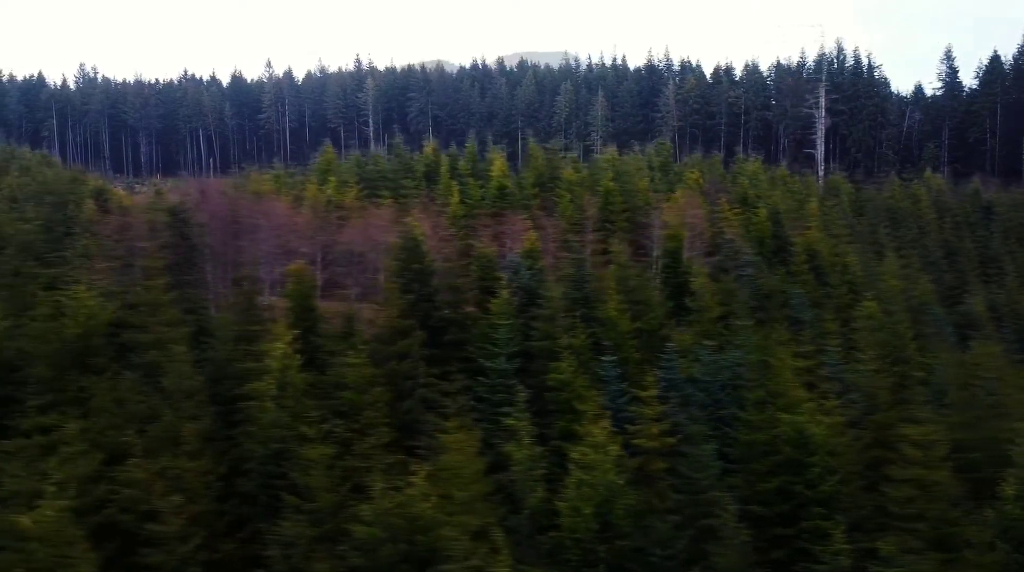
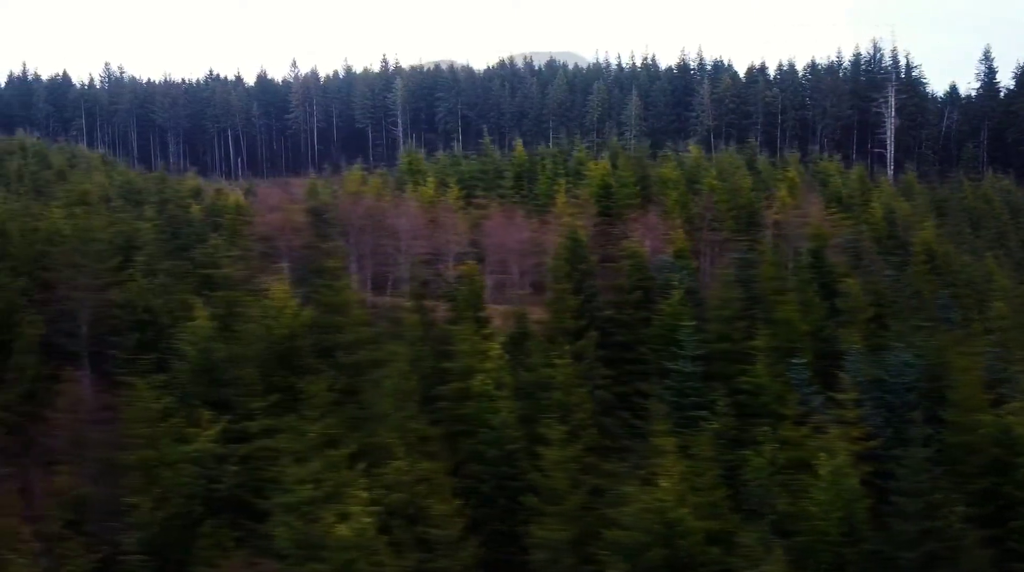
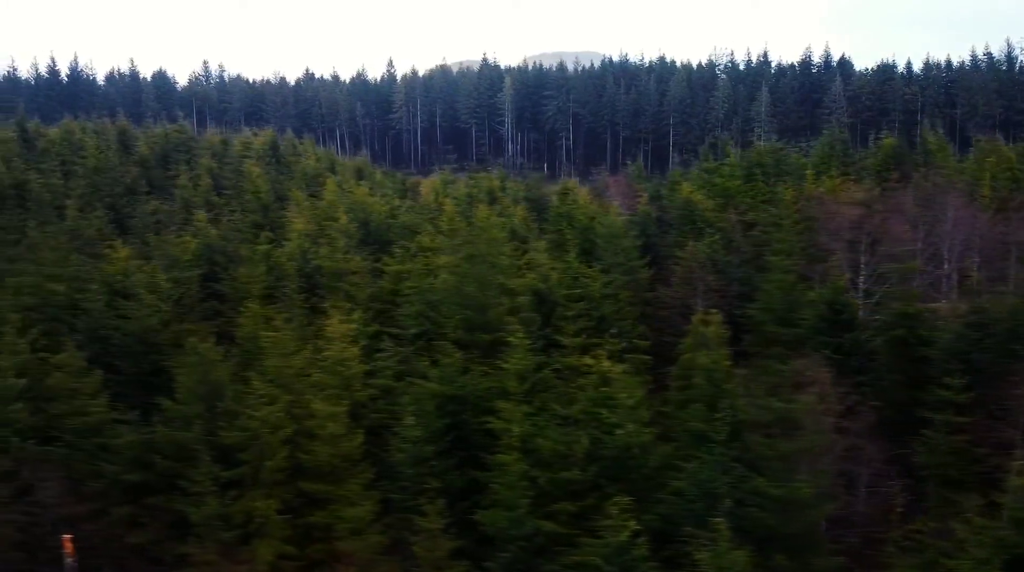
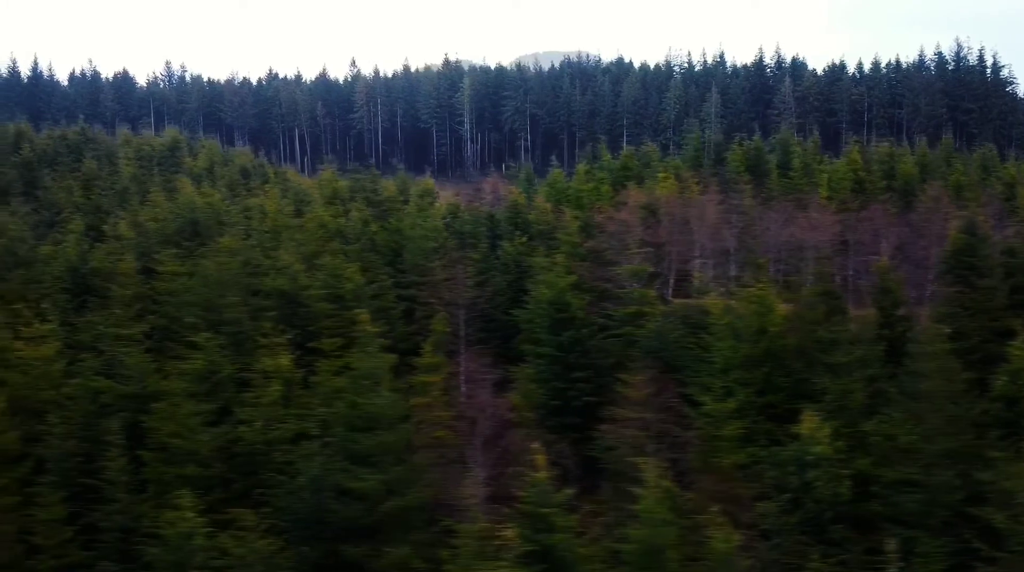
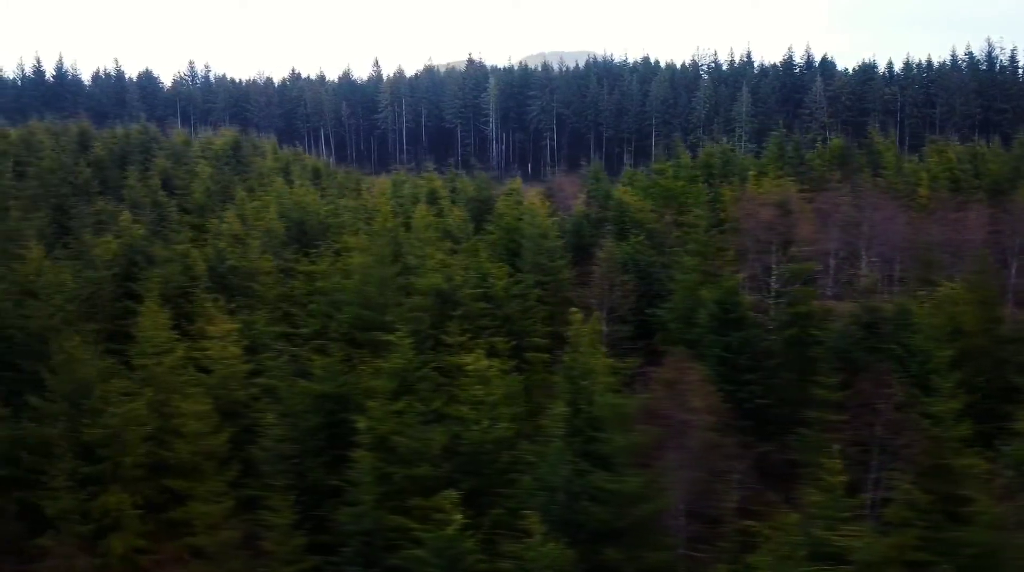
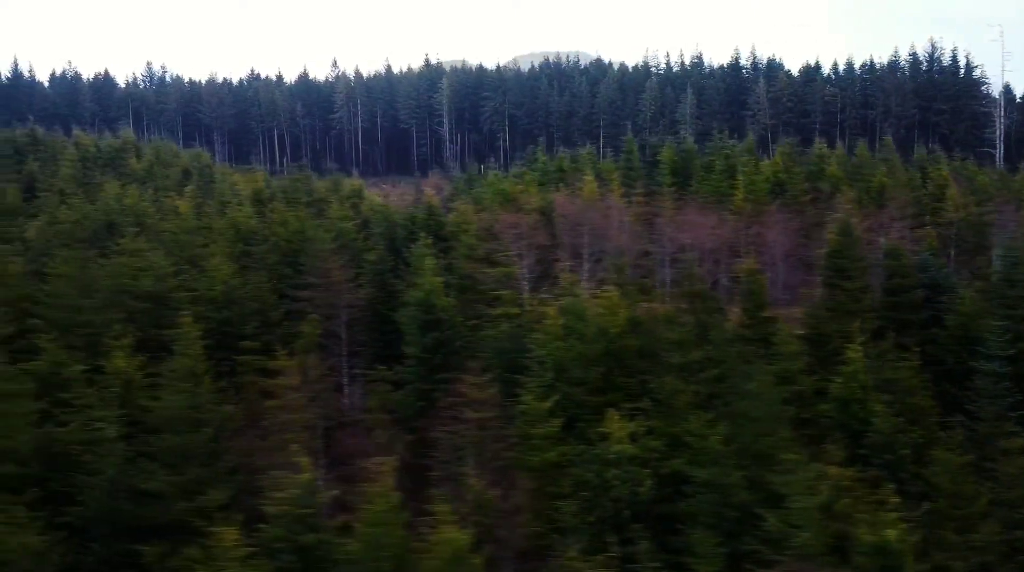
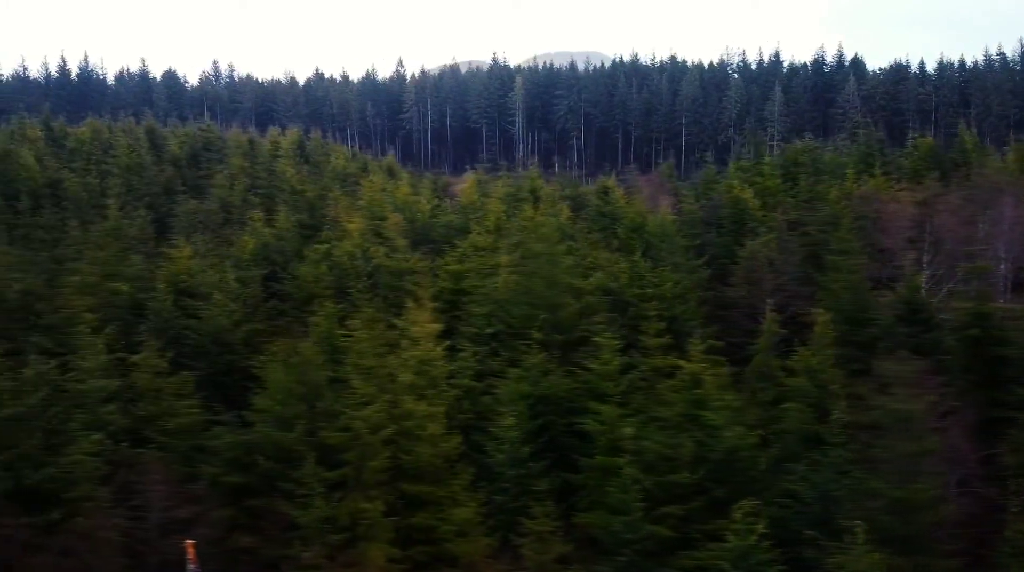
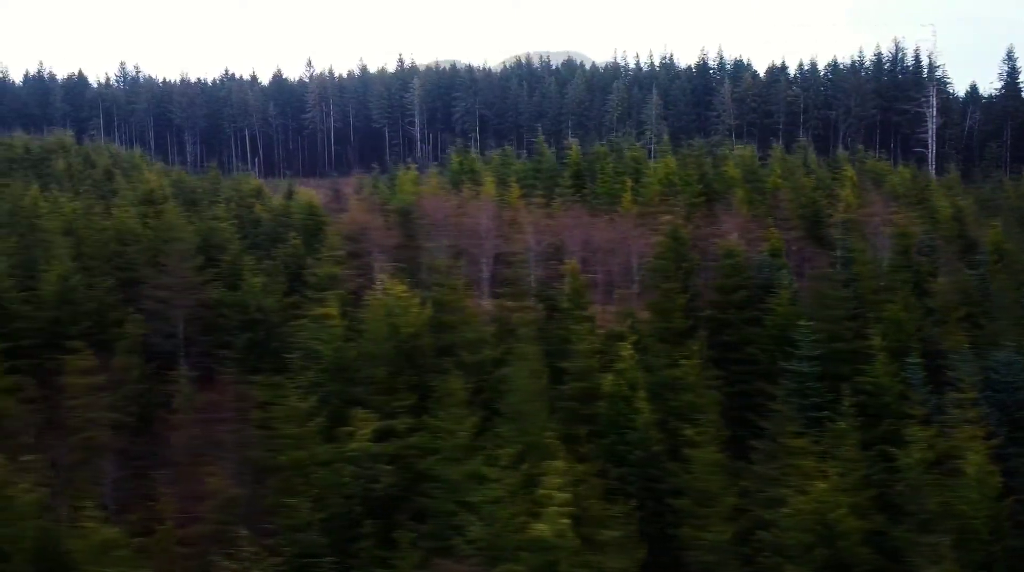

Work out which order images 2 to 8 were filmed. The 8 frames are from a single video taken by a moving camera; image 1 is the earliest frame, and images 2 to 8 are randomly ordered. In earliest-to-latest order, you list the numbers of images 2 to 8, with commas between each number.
2, 8, 6, 4, 5, 3, 7
